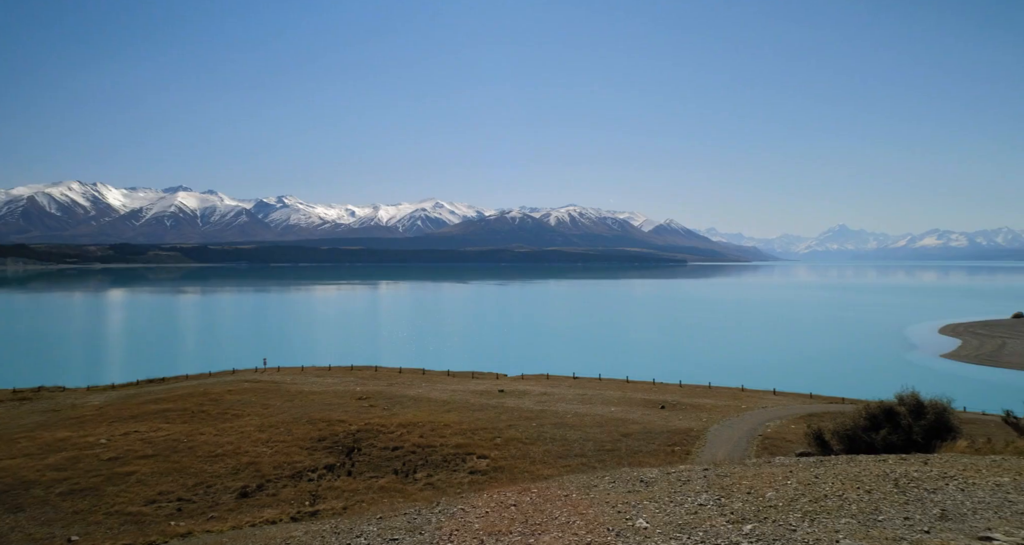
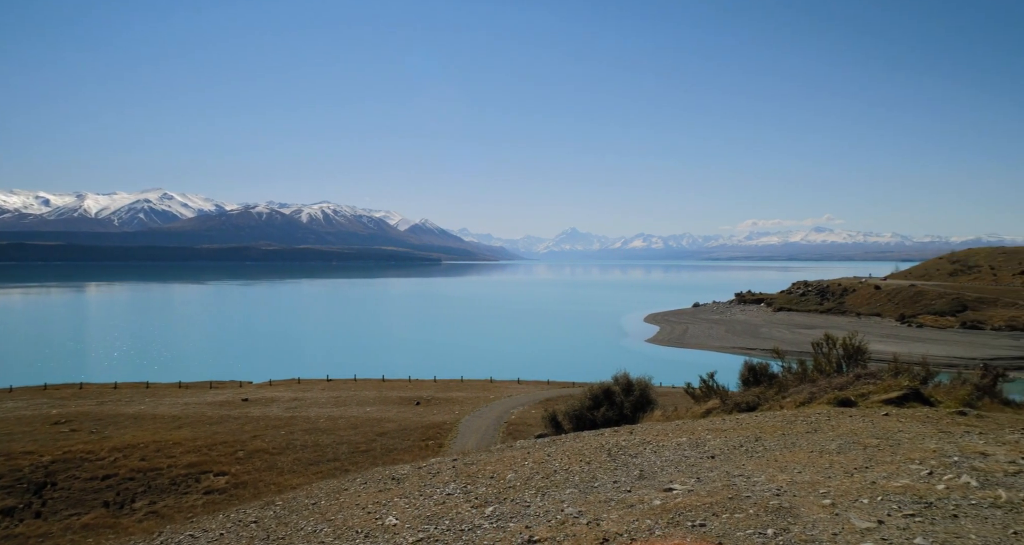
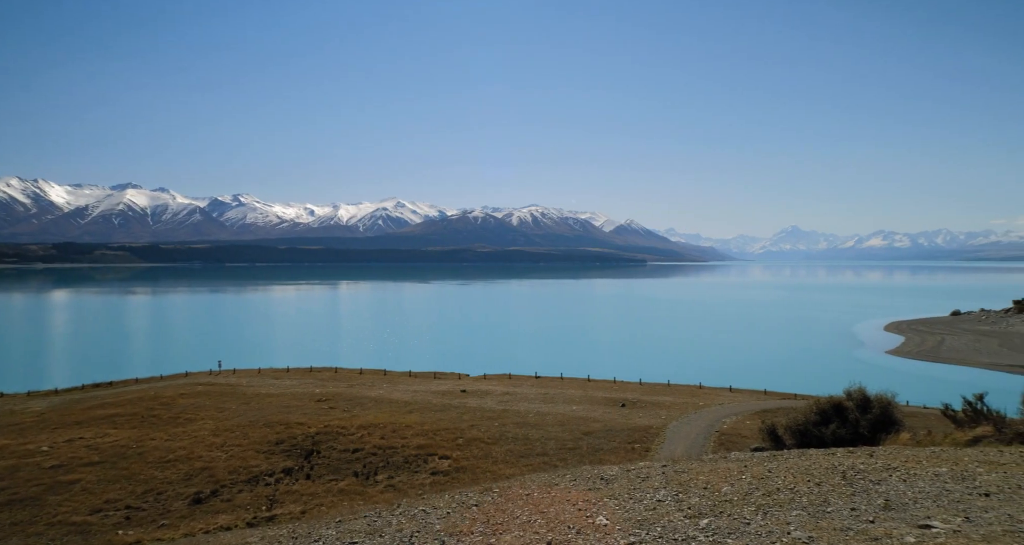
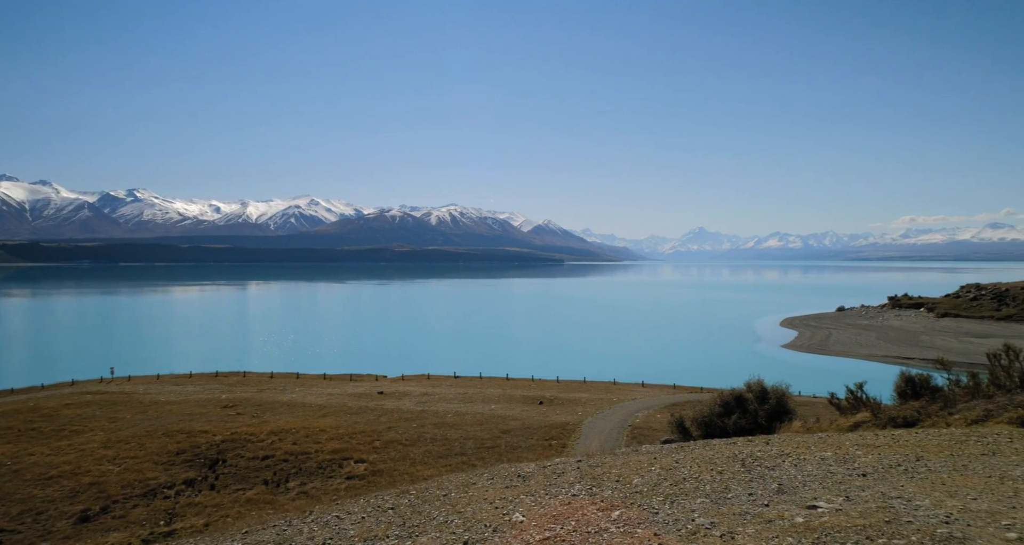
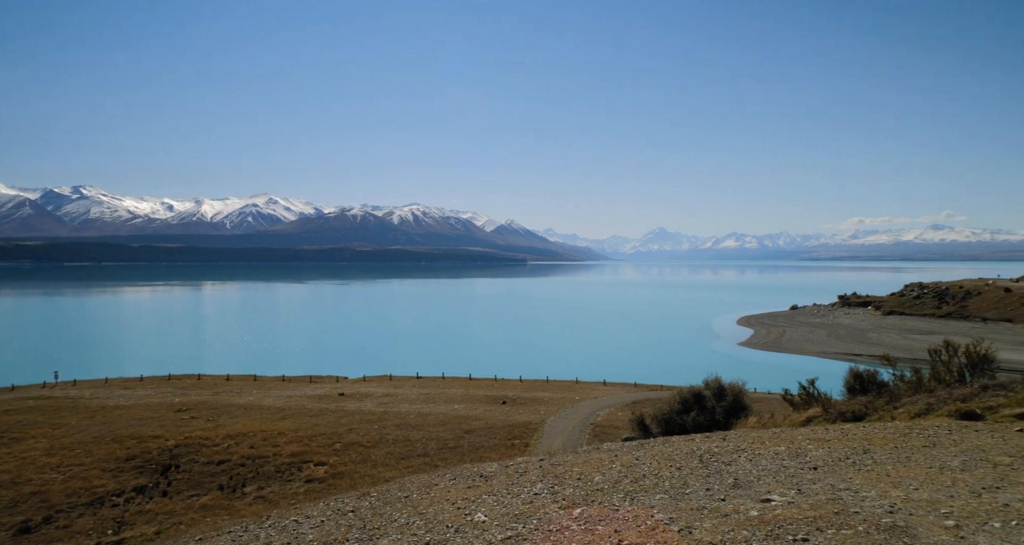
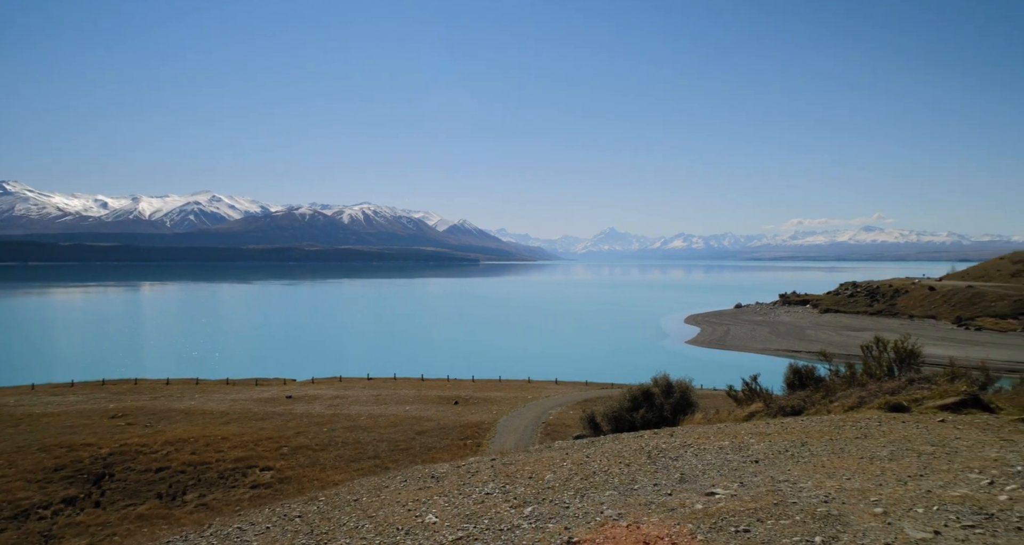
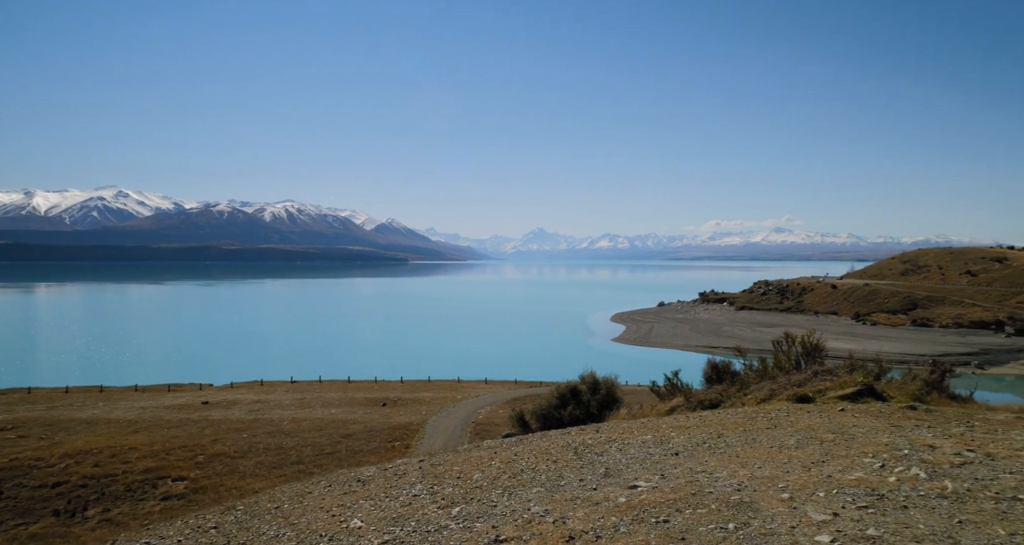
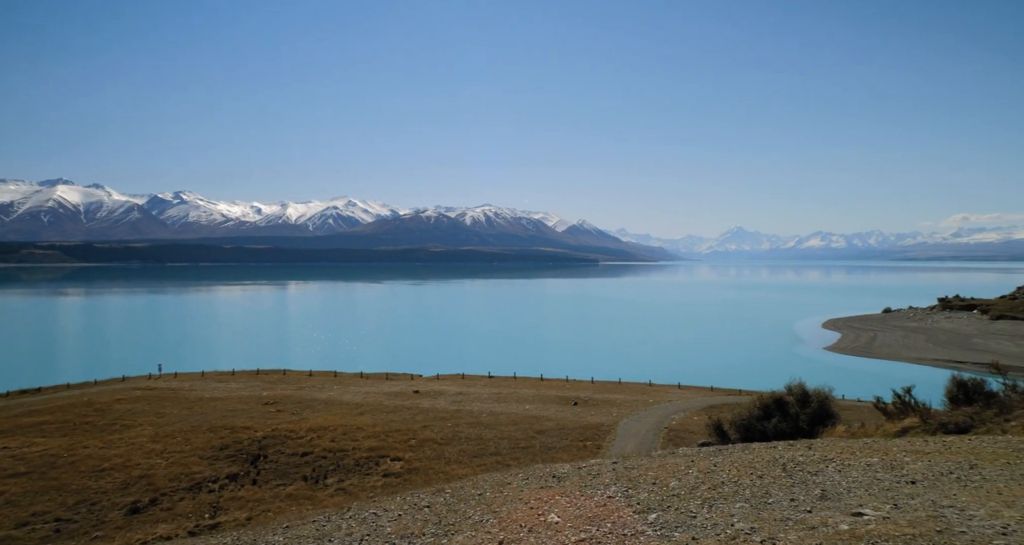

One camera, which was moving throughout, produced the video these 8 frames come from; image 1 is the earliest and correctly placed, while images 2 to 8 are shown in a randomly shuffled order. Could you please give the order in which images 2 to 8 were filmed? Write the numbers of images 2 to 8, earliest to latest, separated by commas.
3, 8, 4, 5, 6, 2, 7
